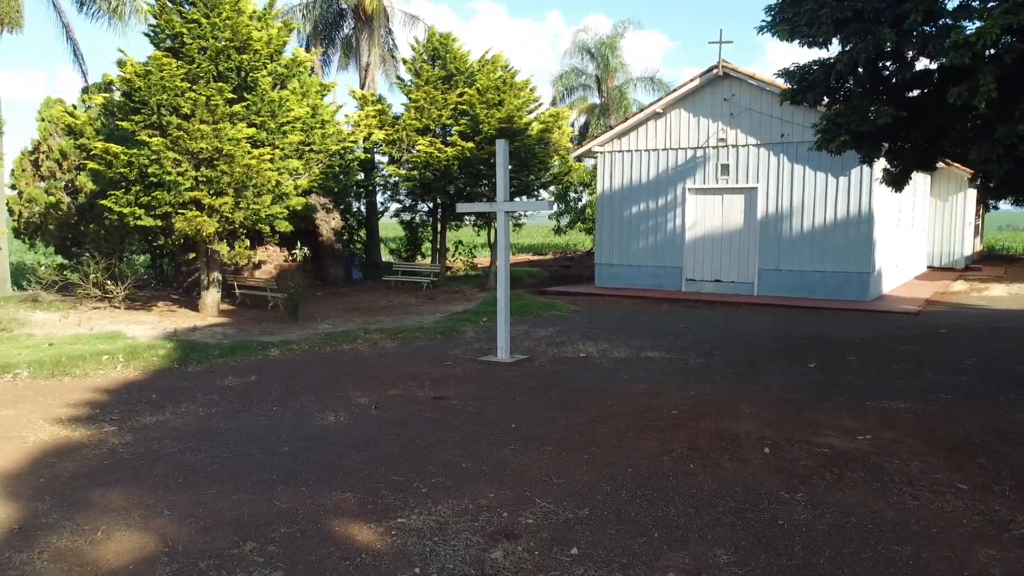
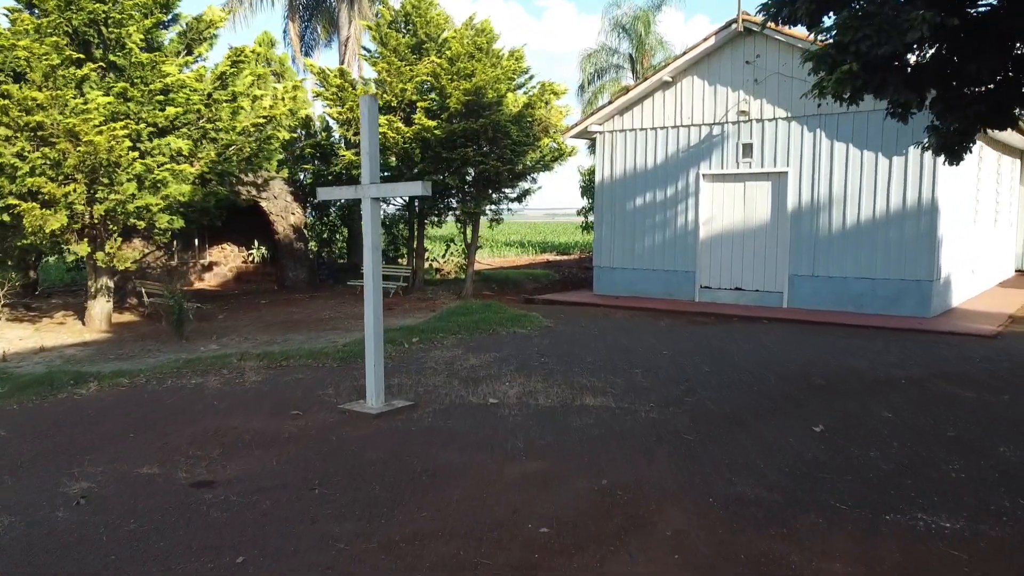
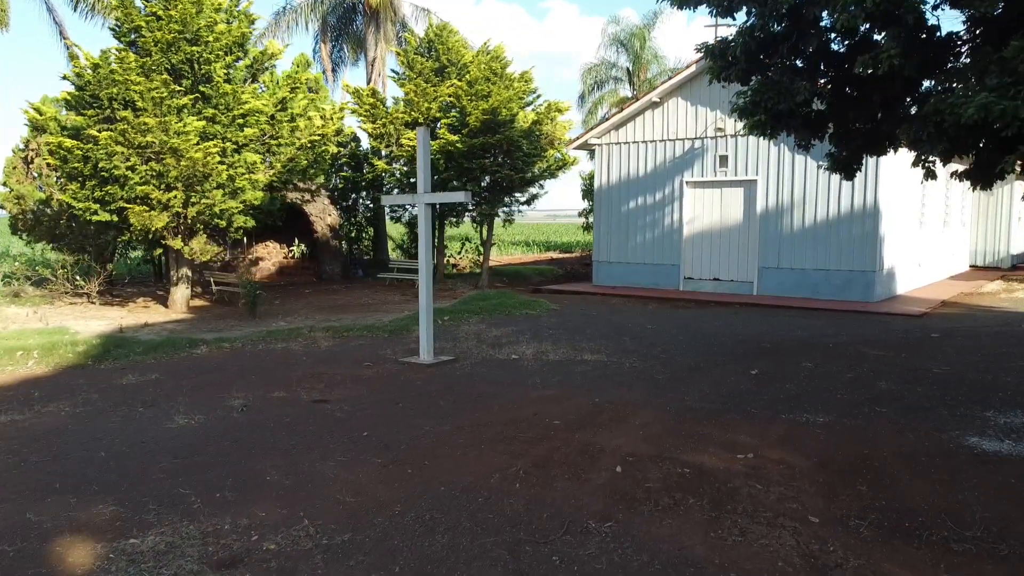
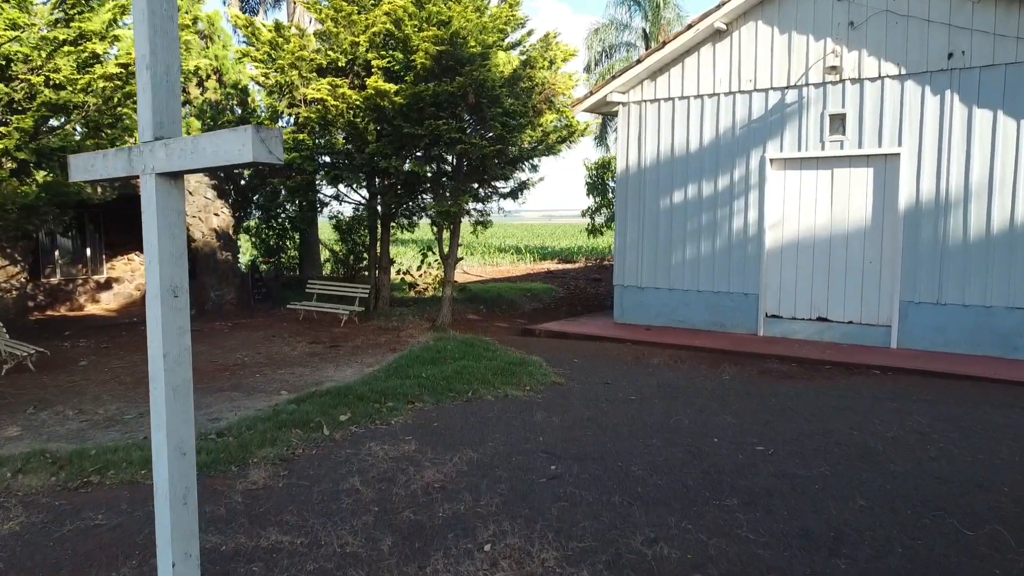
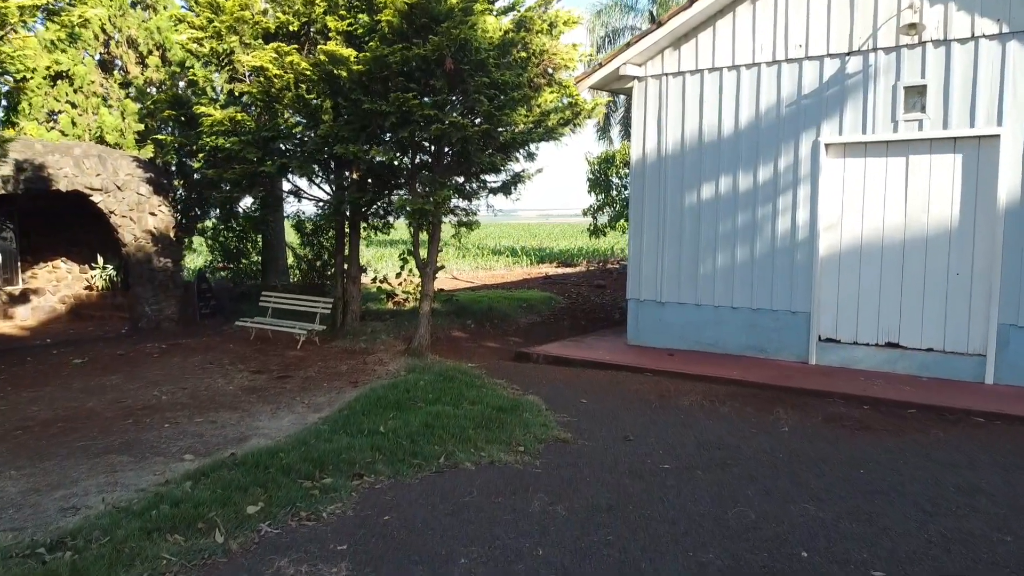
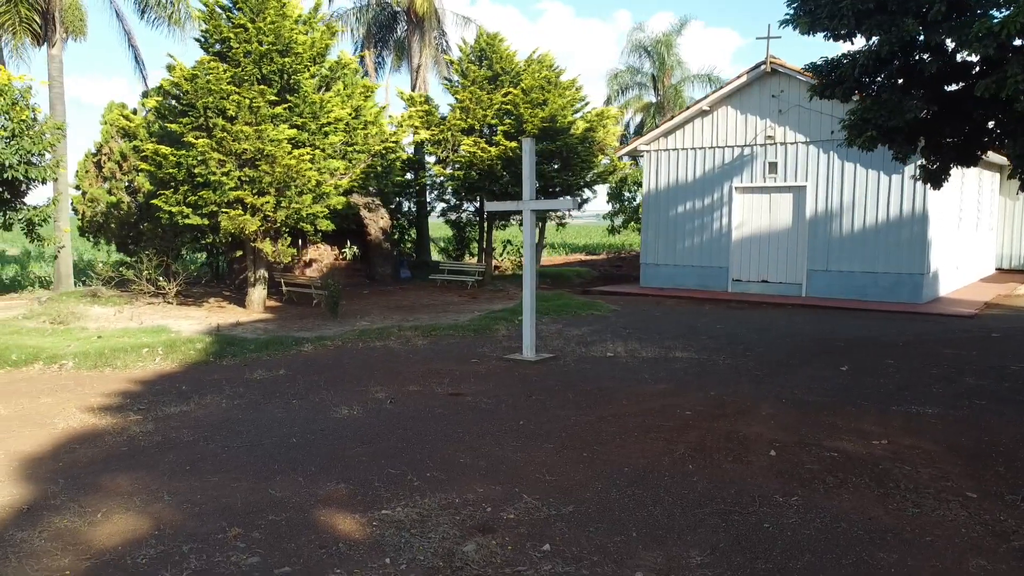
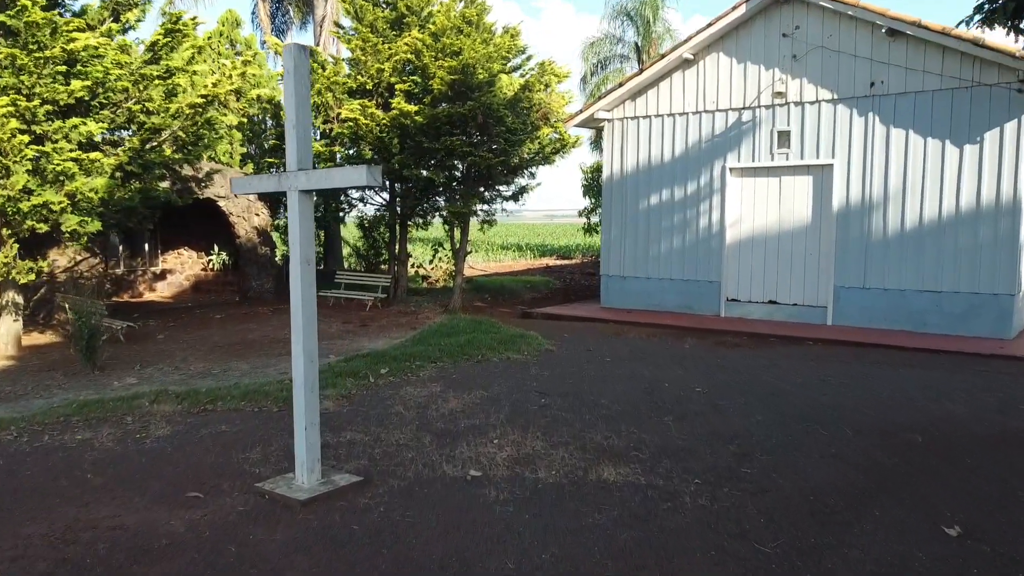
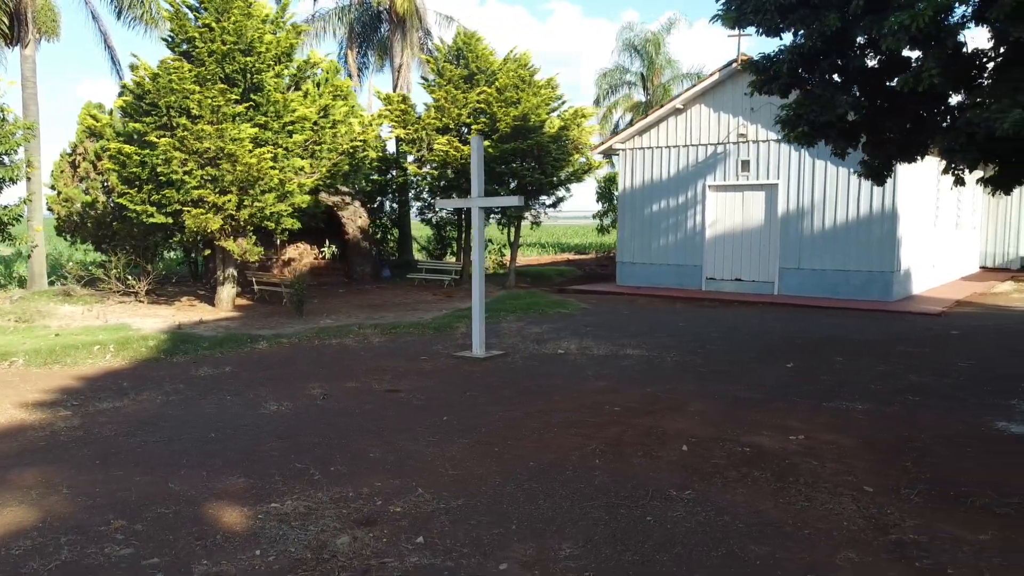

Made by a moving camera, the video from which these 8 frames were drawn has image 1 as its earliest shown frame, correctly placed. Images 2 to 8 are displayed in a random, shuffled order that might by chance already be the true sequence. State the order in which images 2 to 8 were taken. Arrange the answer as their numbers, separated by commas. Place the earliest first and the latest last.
6, 8, 3, 2, 7, 4, 5
